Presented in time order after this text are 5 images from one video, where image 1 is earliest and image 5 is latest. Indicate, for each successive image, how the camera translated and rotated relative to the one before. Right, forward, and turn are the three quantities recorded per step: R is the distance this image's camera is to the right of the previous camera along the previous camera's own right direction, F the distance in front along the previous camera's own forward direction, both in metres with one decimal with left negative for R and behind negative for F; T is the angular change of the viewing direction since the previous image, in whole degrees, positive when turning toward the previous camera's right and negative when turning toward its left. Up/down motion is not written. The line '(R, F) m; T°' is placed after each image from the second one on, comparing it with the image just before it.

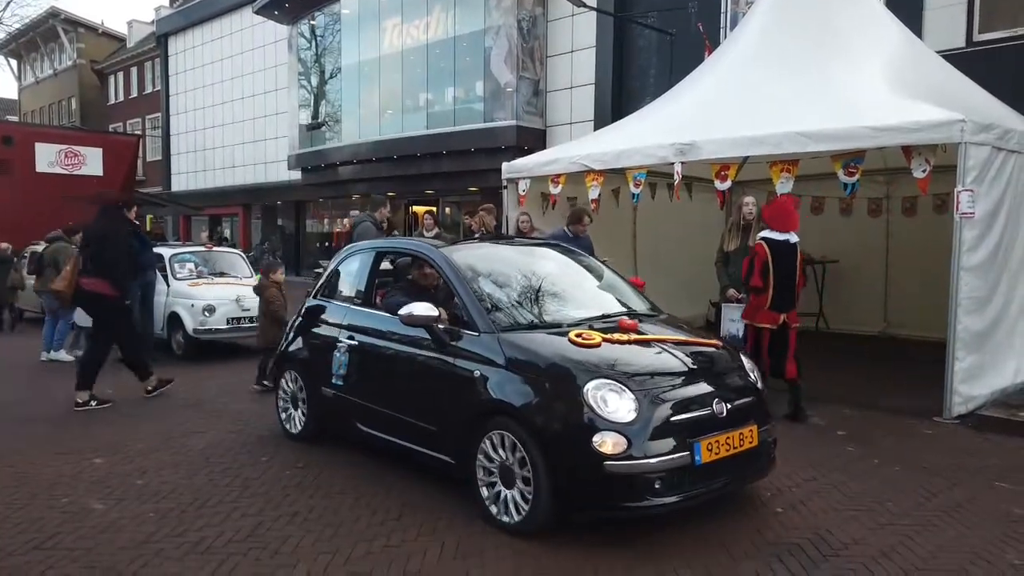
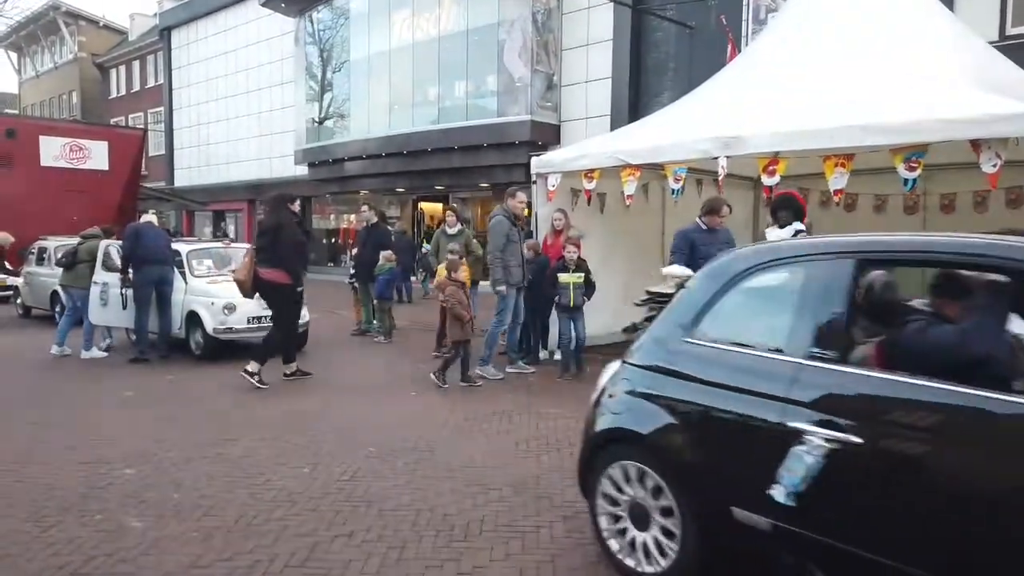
(-0.4, +0.3) m; 0°
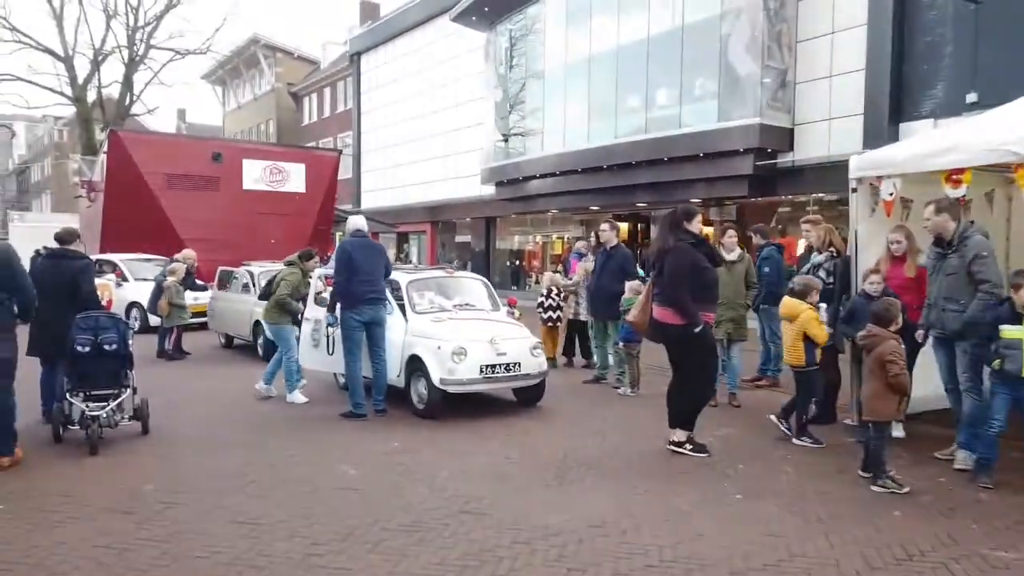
(-1.4, +2.1) m; -12°
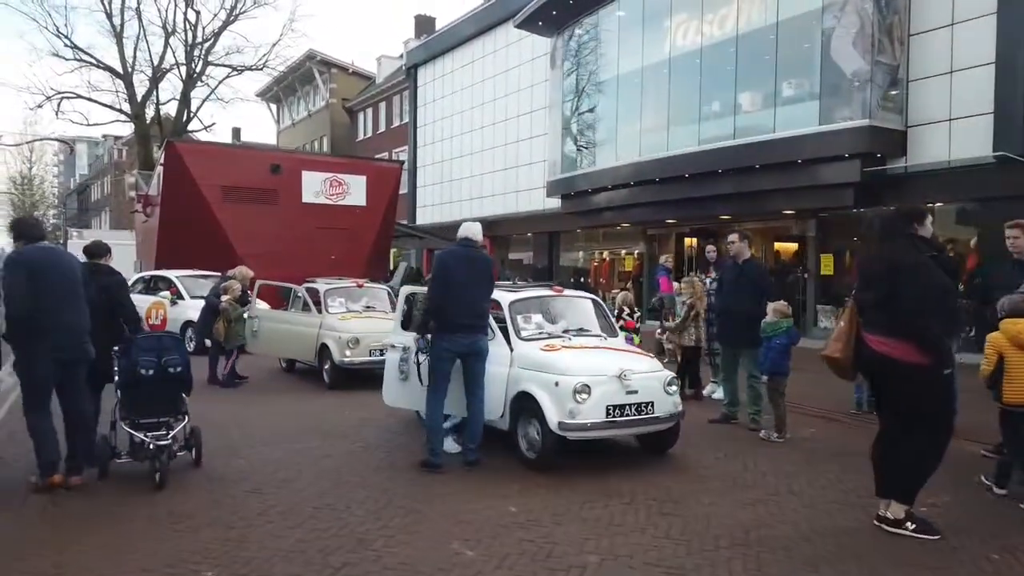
(-0.7, +1.4) m; -3°
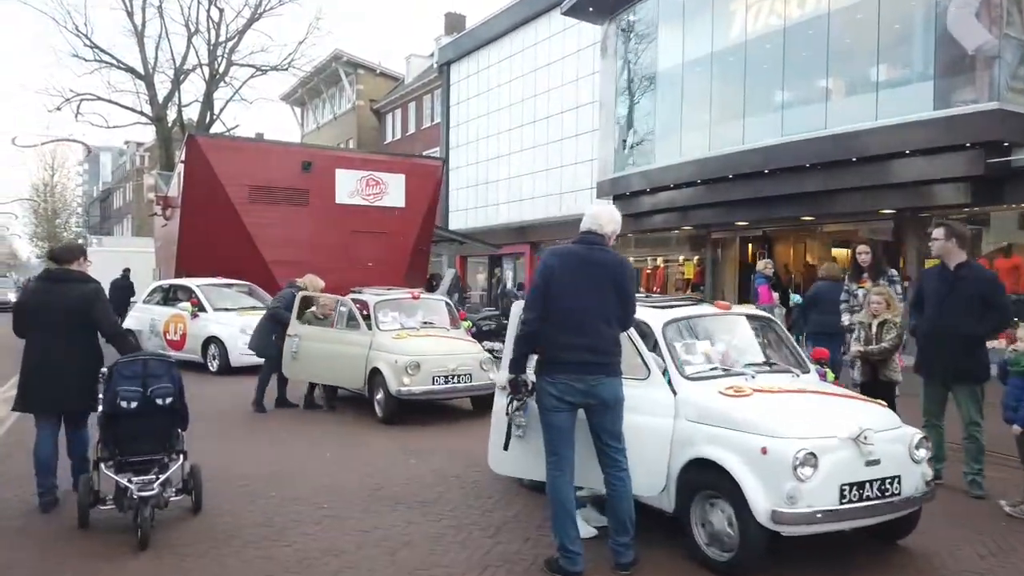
(-0.9, +2.0) m; -1°
